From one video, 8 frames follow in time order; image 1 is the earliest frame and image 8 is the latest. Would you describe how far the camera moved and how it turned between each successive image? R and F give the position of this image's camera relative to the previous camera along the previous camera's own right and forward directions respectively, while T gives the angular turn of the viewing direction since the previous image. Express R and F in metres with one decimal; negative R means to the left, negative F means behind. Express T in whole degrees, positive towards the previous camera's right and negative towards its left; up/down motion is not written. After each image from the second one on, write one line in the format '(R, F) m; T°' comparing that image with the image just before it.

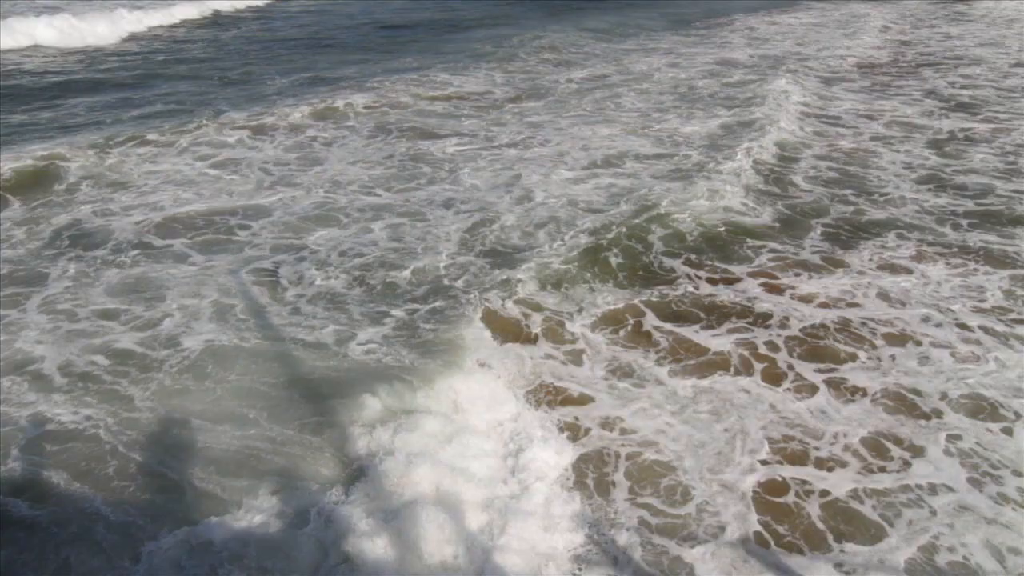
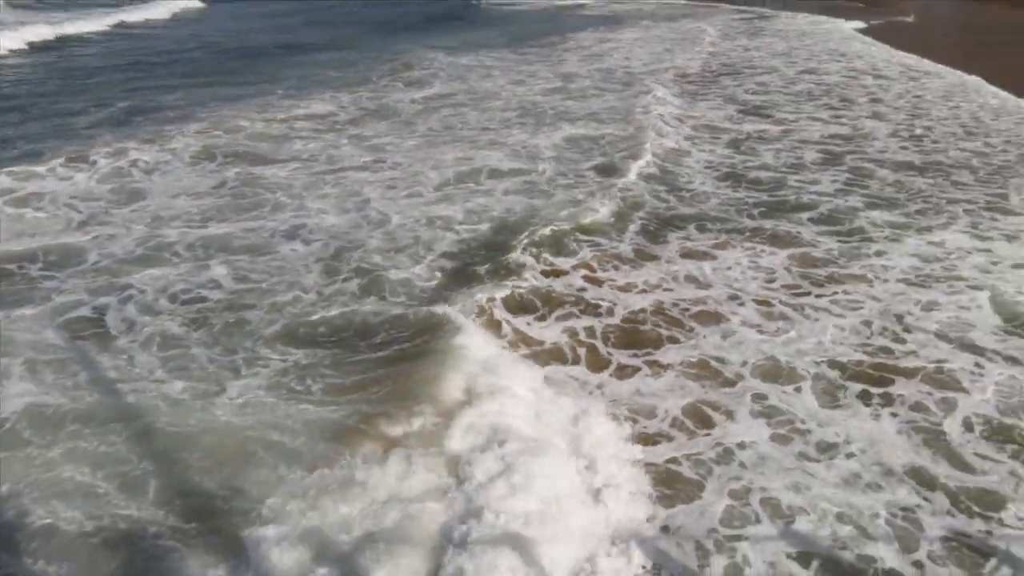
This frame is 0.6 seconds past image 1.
(+0.3, -0.1) m; -2°
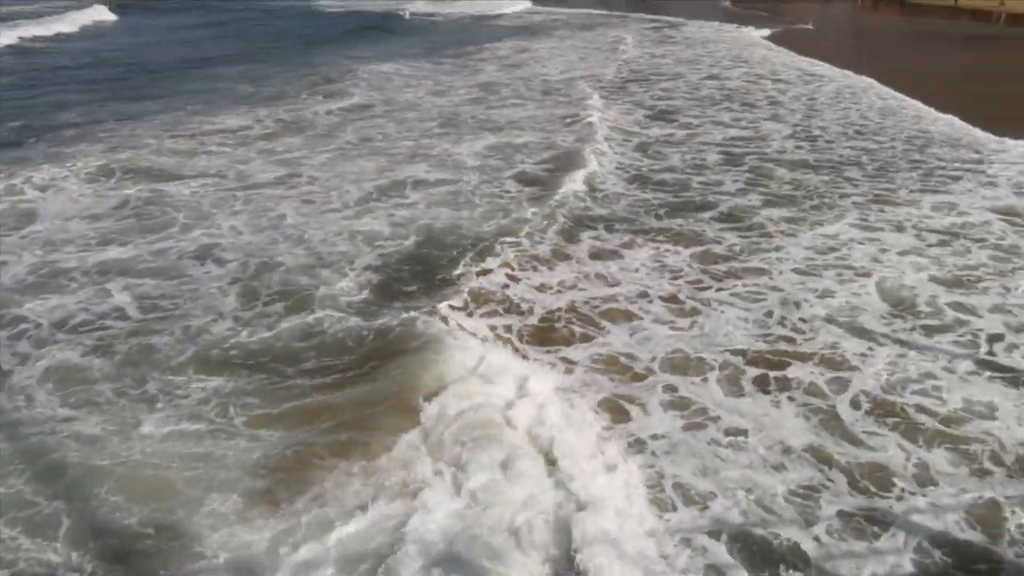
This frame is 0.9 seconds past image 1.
(+0.3, 0.0) m; -12°
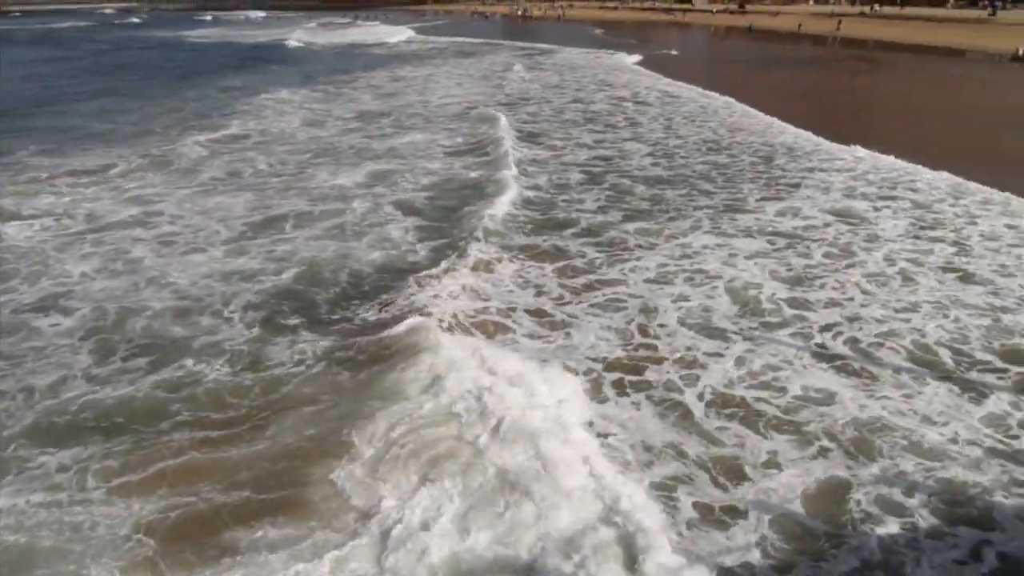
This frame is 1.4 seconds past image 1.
(-0.2, +0.2) m; +9°
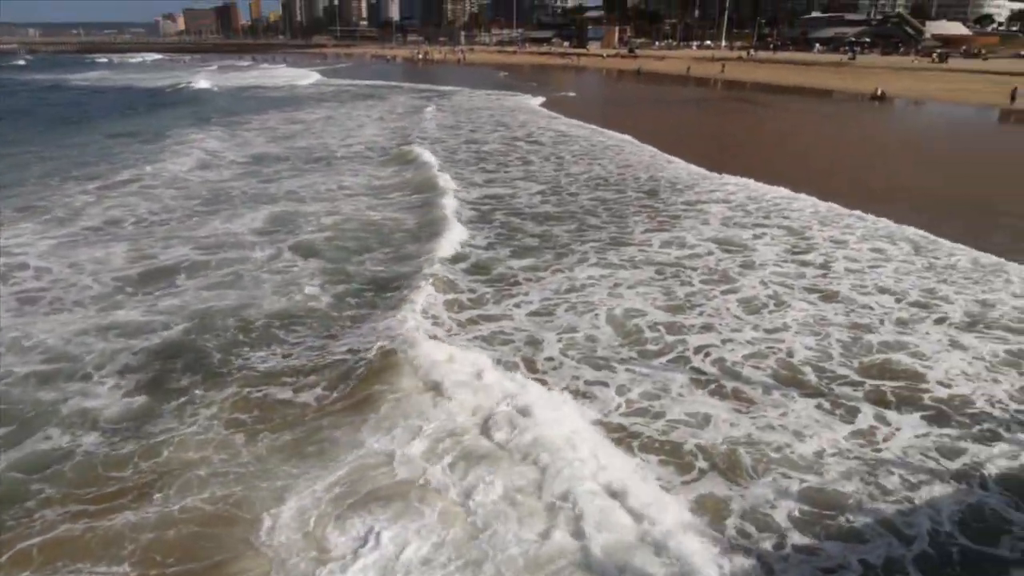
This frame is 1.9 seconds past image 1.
(-0.5, +0.2) m; +8°
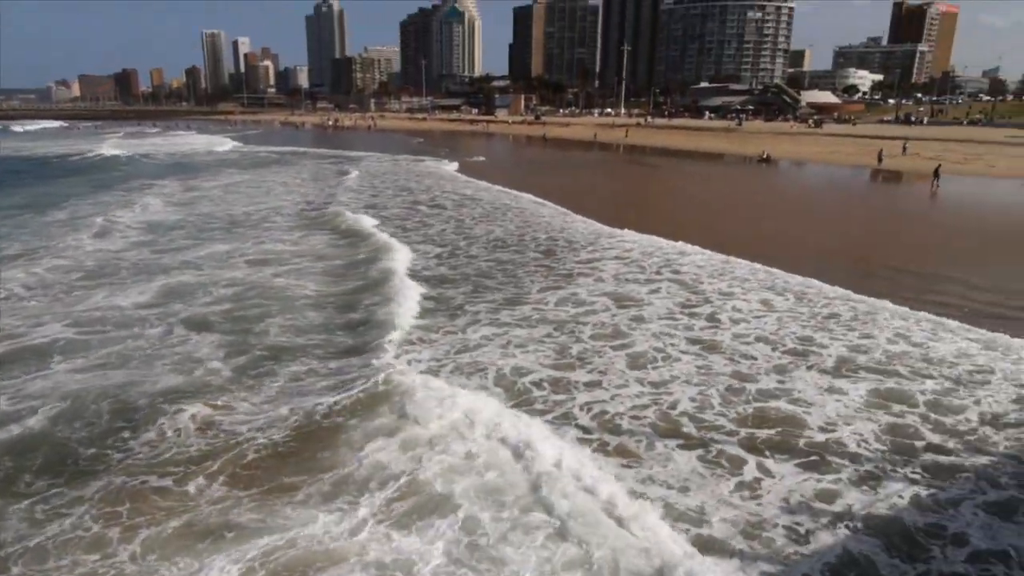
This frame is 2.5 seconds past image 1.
(-0.7, +0.2) m; +8°
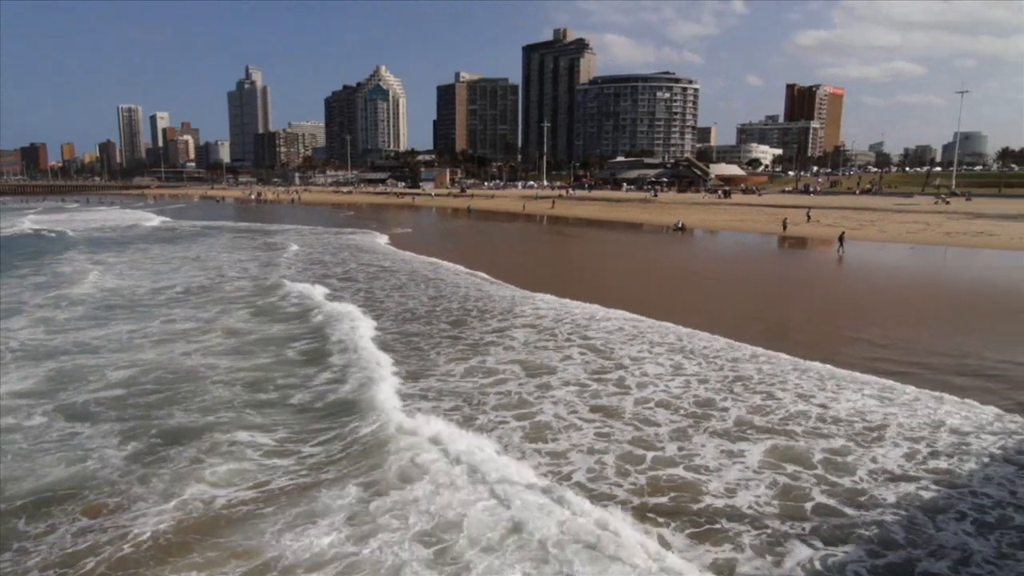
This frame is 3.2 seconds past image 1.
(+0.2, -0.2) m; +6°
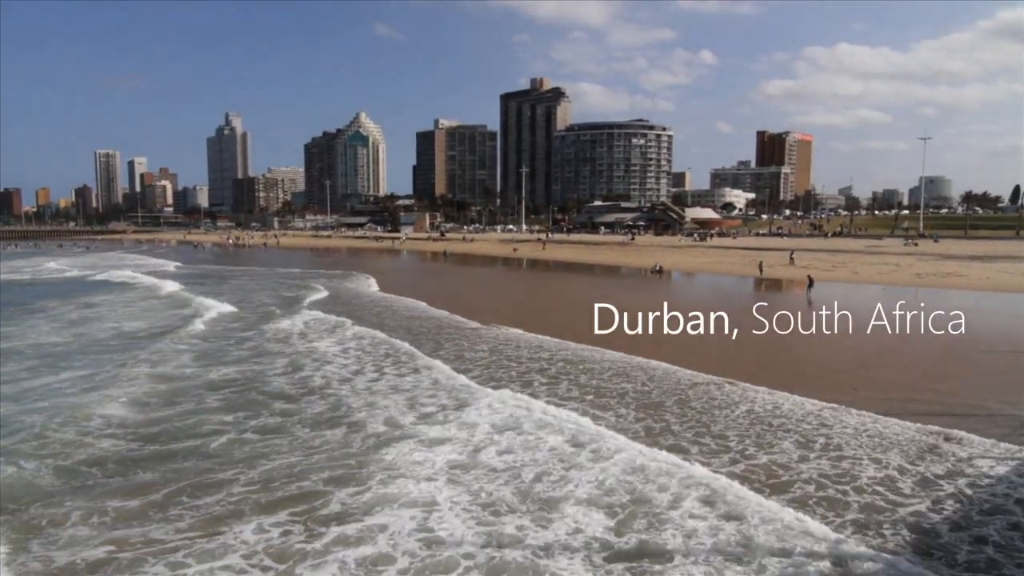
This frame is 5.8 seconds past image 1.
(+0.4, -0.2) m; +1°
